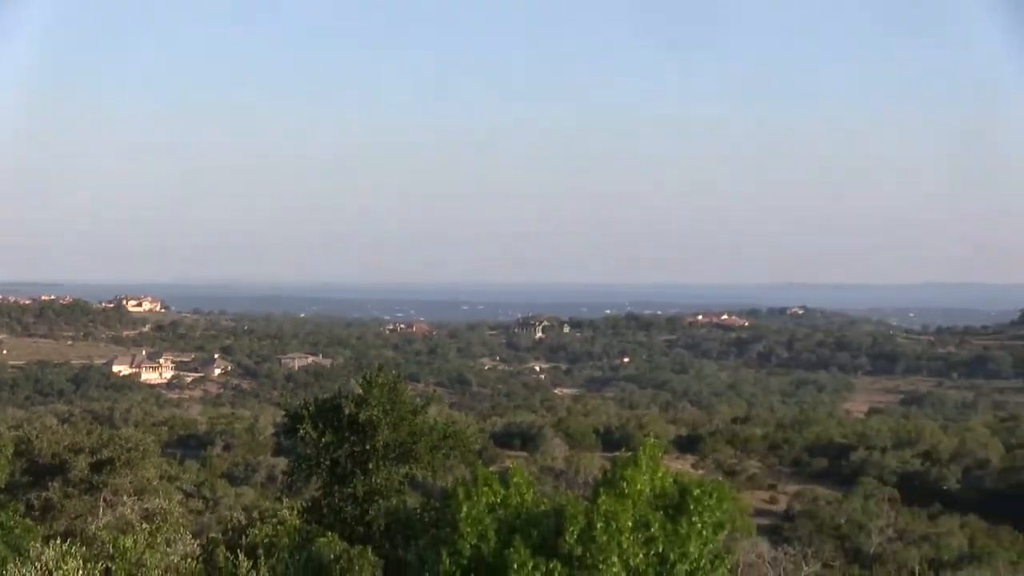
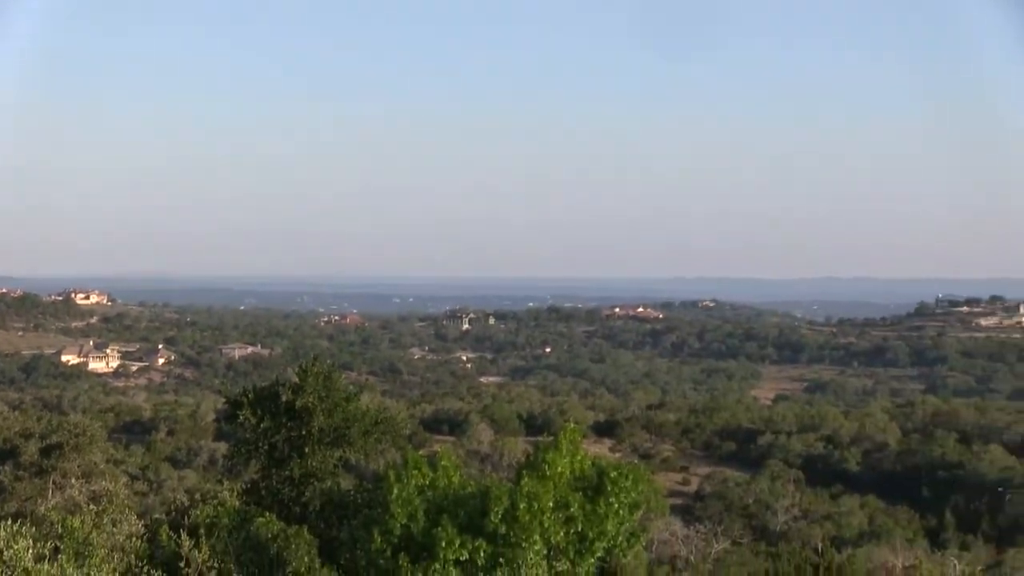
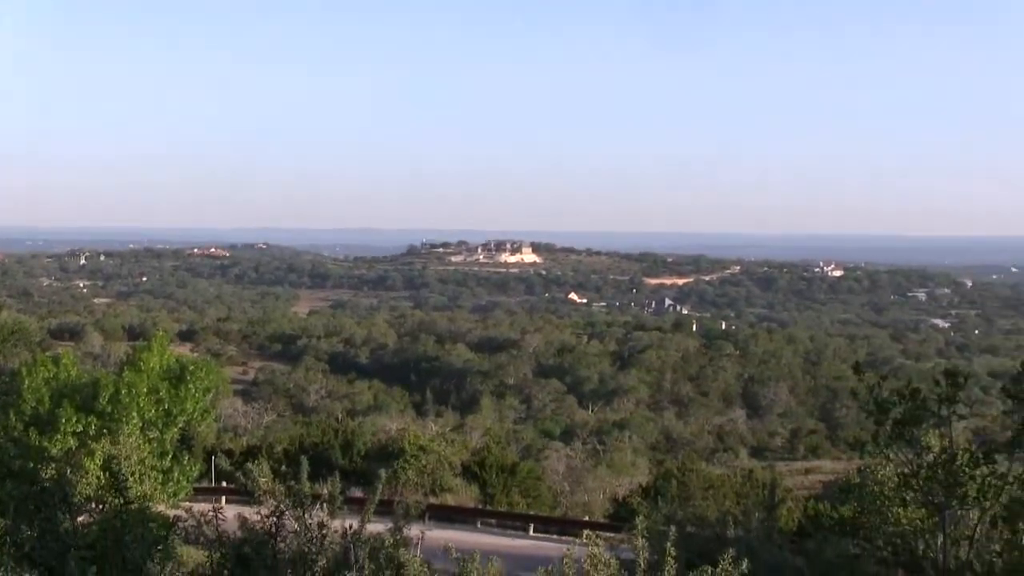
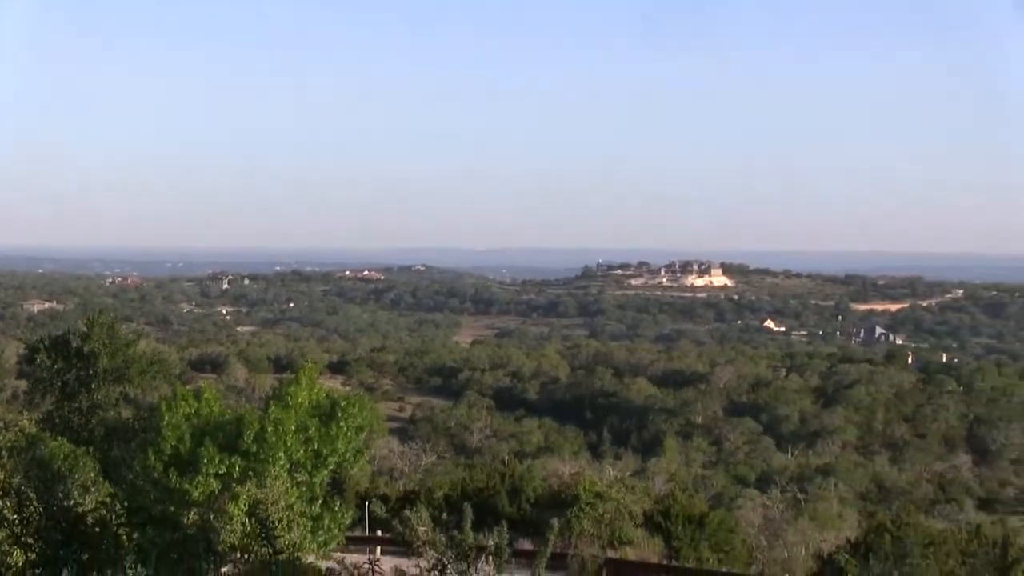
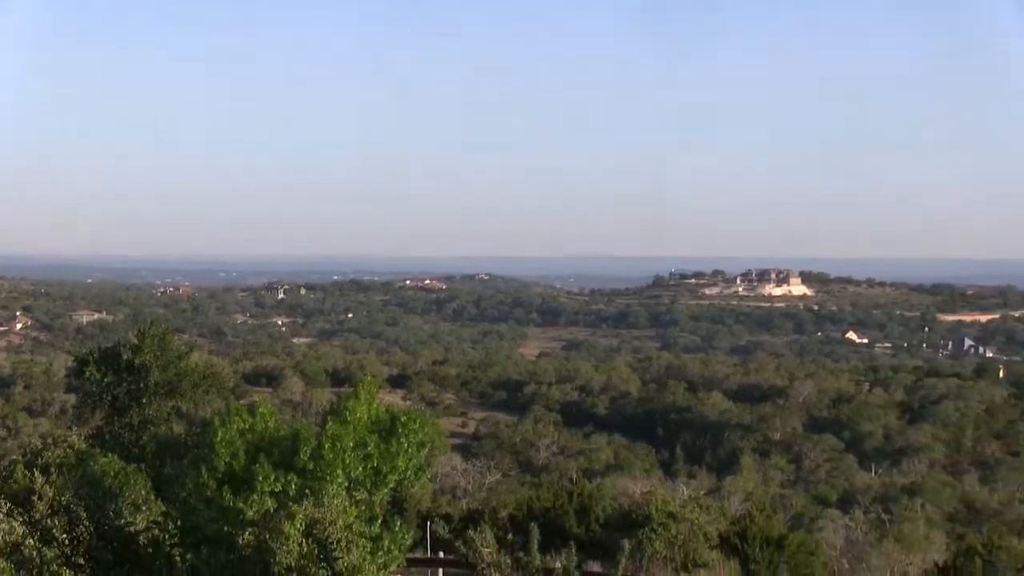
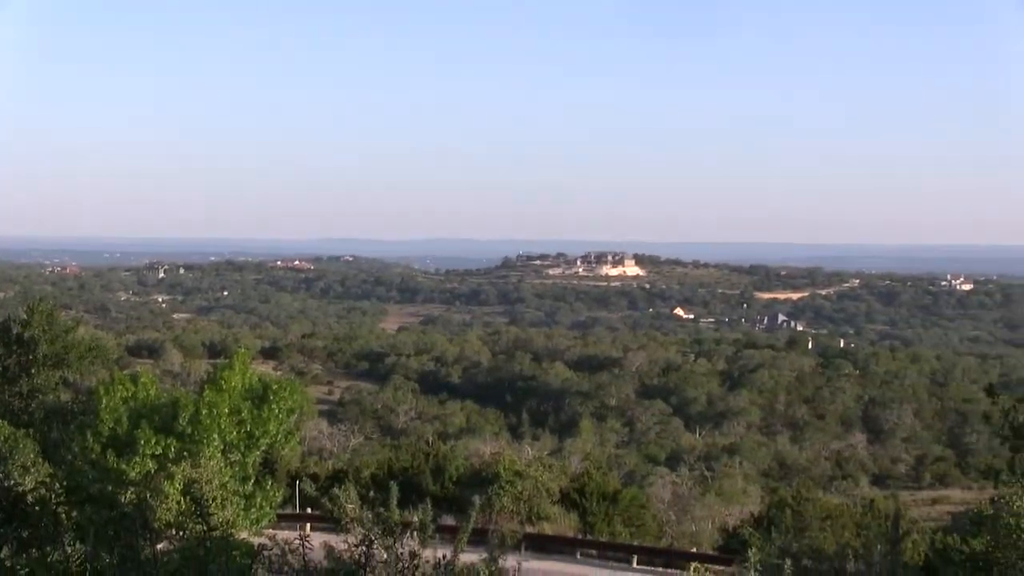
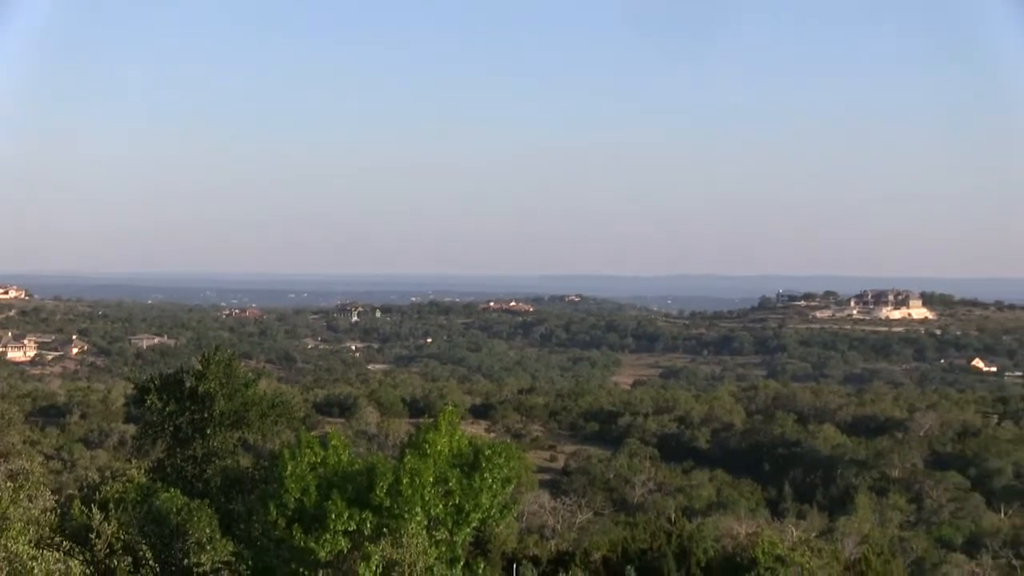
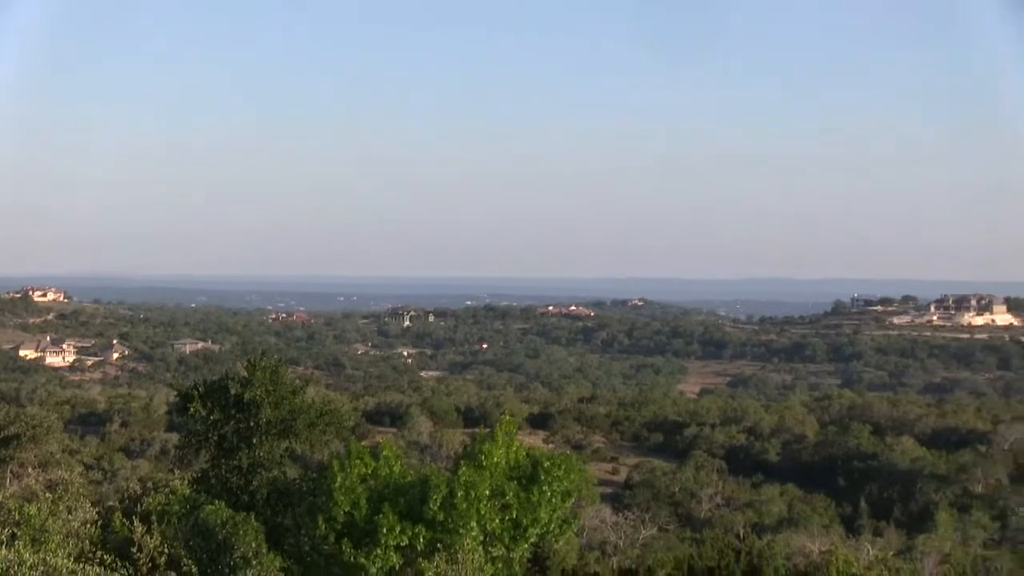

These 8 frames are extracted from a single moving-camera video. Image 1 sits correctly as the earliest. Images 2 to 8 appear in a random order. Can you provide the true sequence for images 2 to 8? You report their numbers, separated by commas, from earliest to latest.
2, 8, 7, 5, 4, 6, 3
